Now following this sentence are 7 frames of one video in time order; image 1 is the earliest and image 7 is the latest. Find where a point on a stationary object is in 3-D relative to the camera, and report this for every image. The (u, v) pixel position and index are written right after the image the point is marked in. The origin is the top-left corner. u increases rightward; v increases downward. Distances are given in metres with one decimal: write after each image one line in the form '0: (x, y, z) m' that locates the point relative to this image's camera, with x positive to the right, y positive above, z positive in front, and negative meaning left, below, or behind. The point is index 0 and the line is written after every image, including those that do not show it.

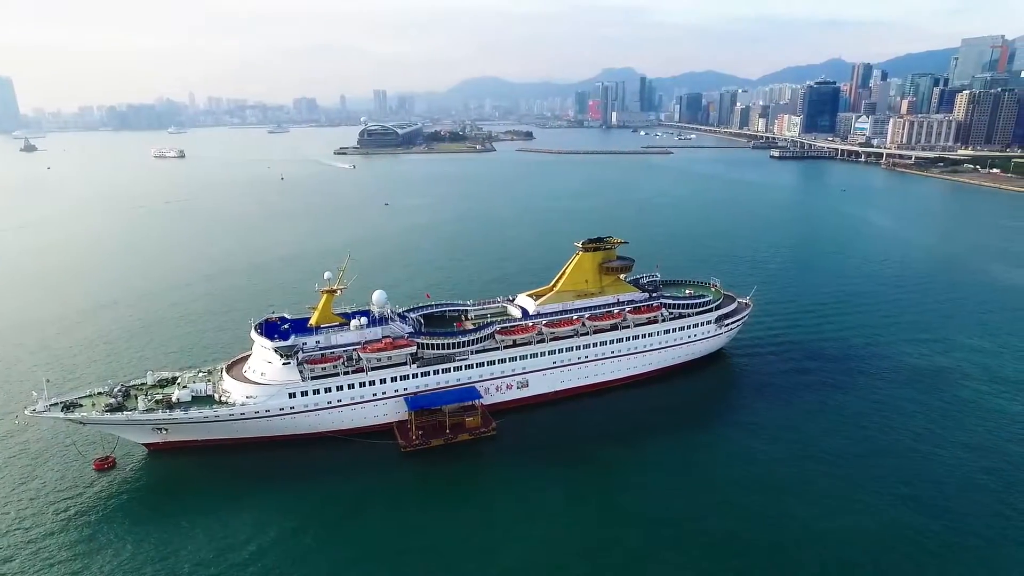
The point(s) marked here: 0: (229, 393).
0: (-8.3, -3.1, +18.2) m
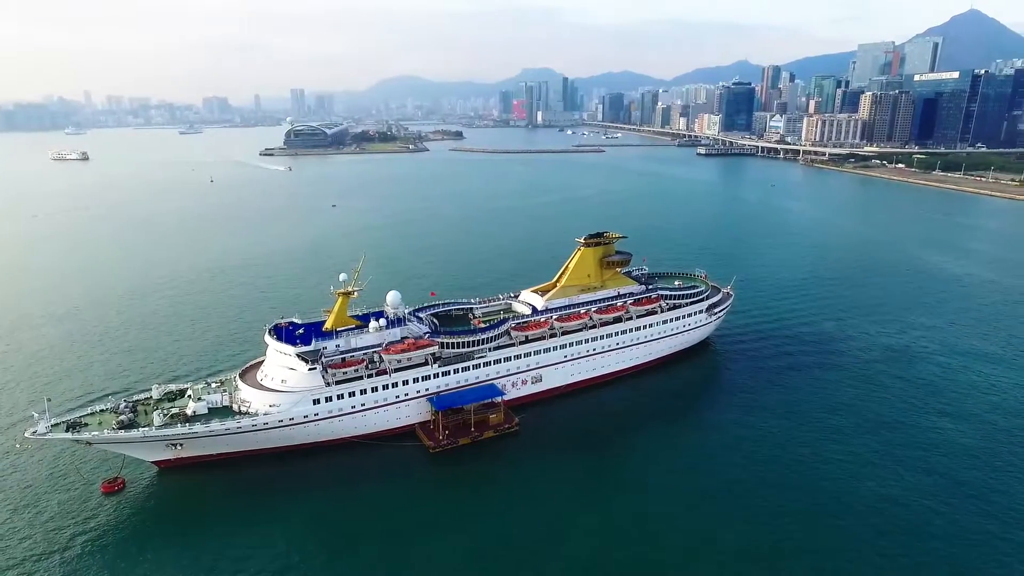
0: (-7.4, -3.3, +17.4) m
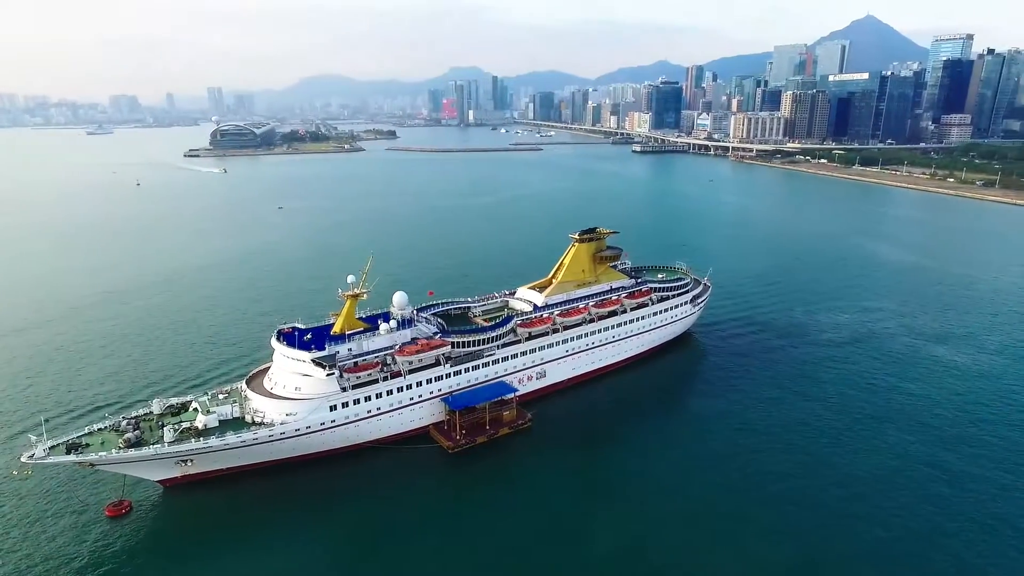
0: (-6.8, -3.4, +16.7) m
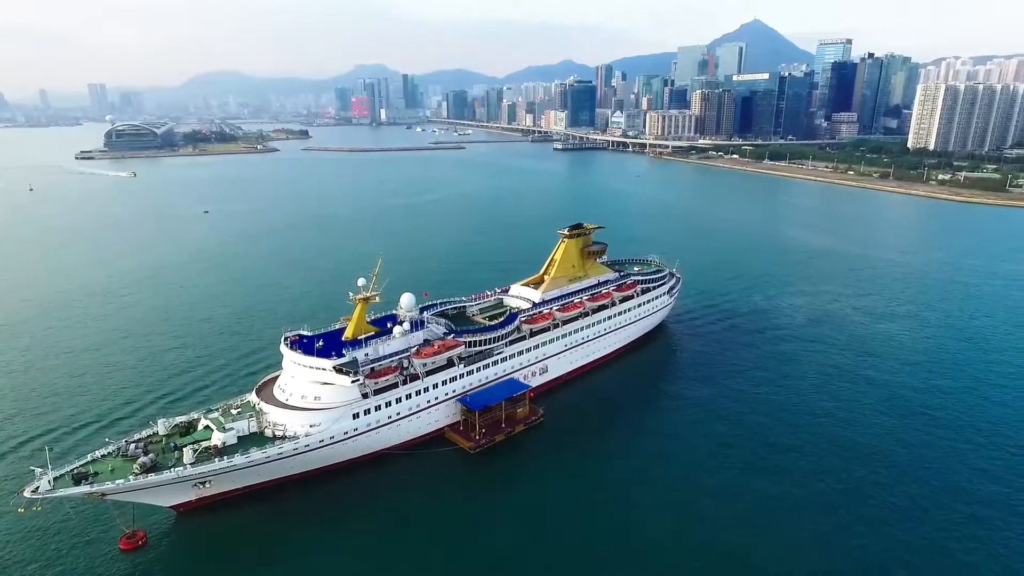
0: (-6.0, -3.6, +15.9) m
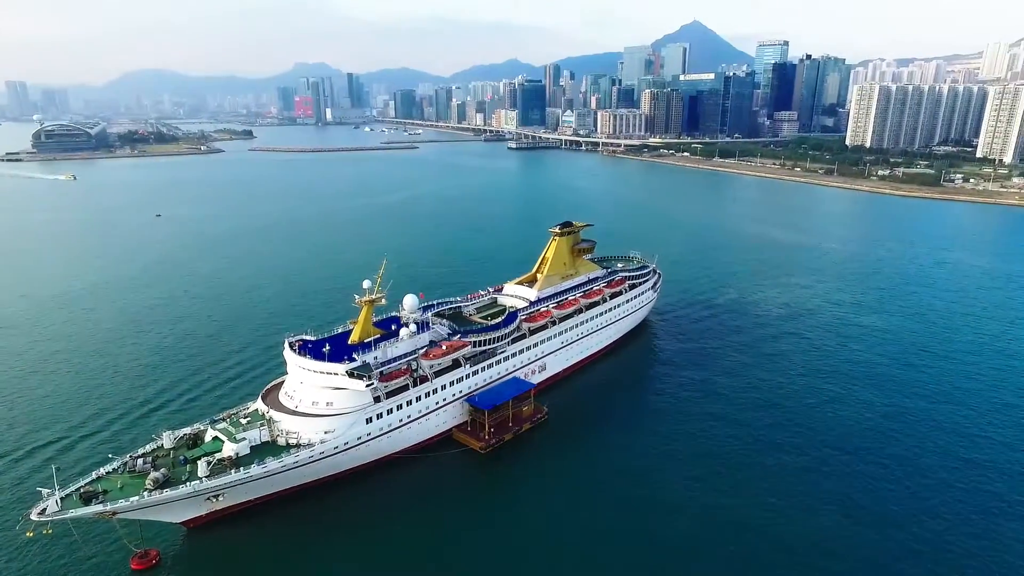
0: (-5.5, -3.7, +15.4) m
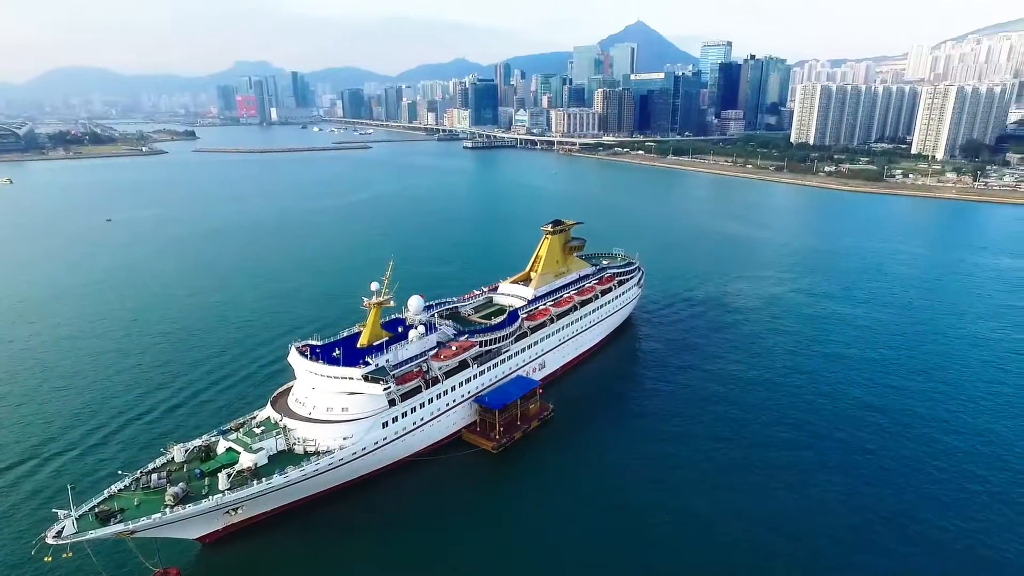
0: (-5.0, -3.8, +15.1) m
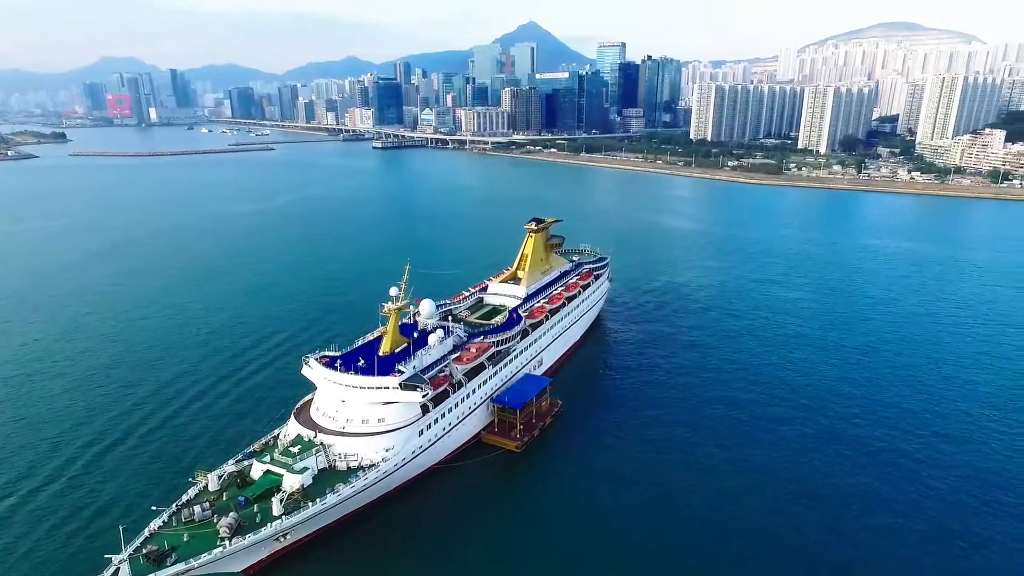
0: (-3.8, -3.9, +14.4) m
